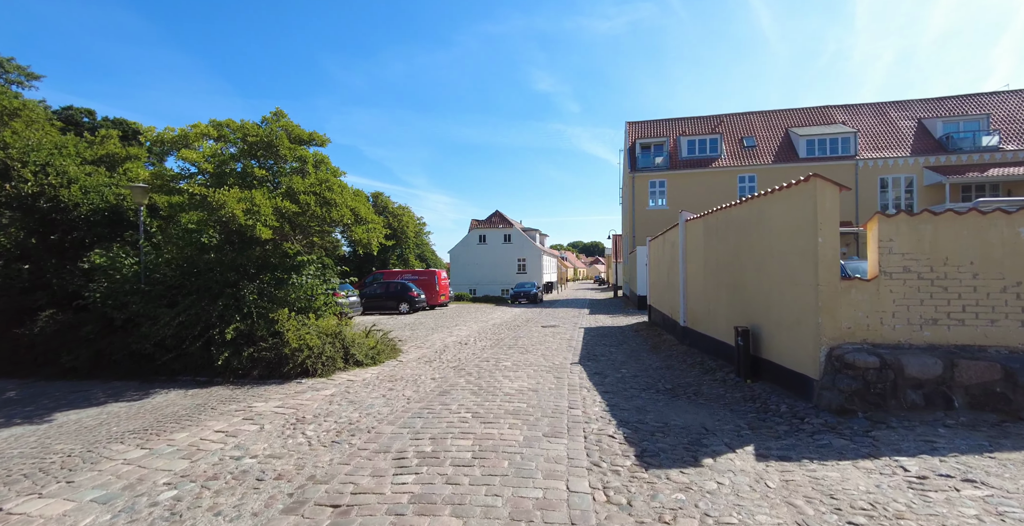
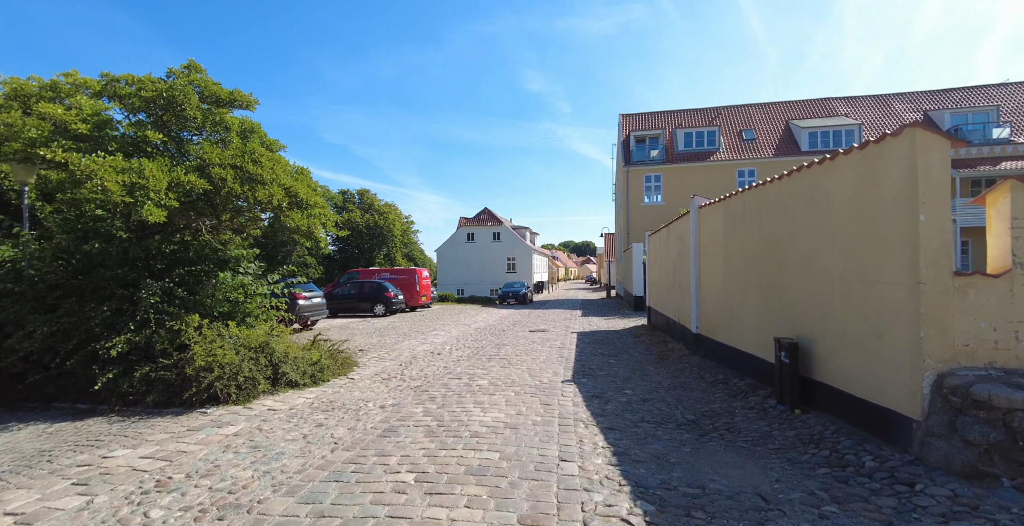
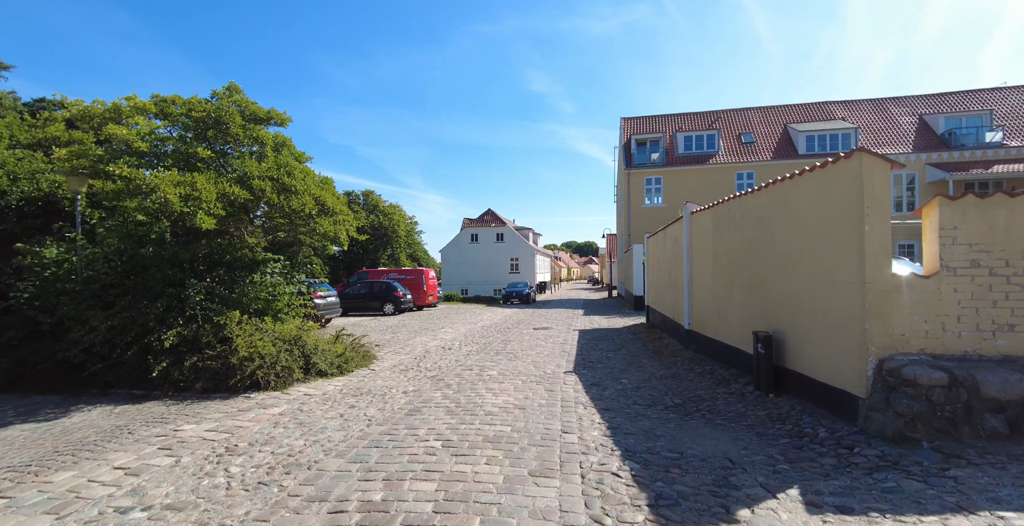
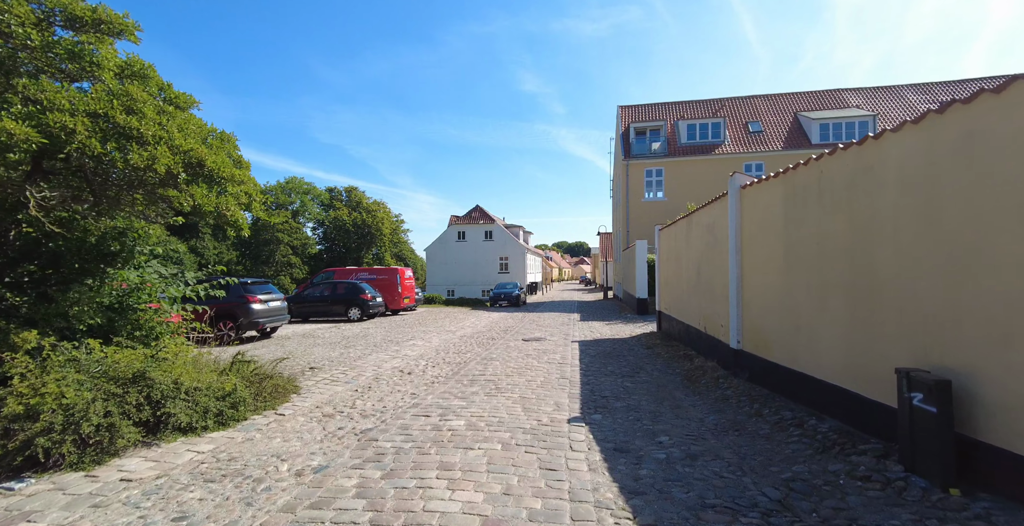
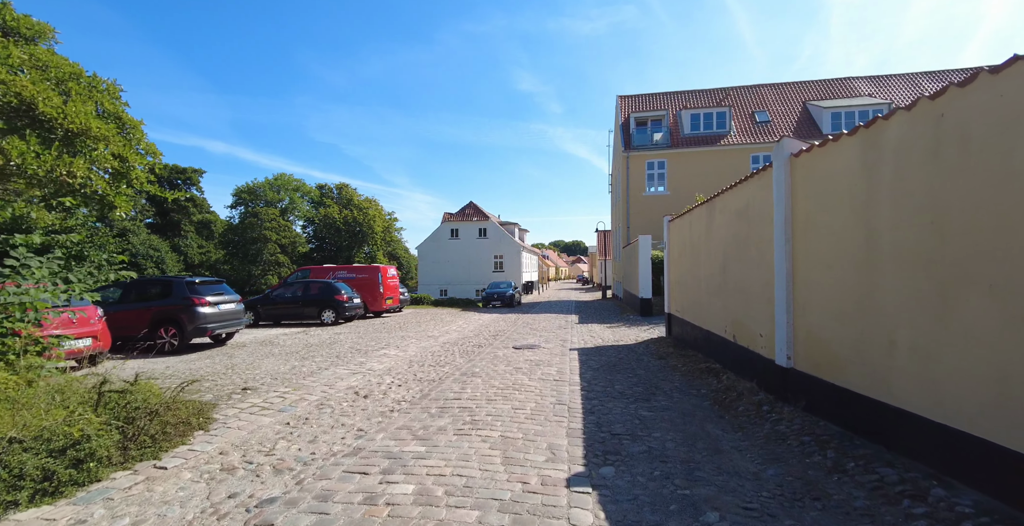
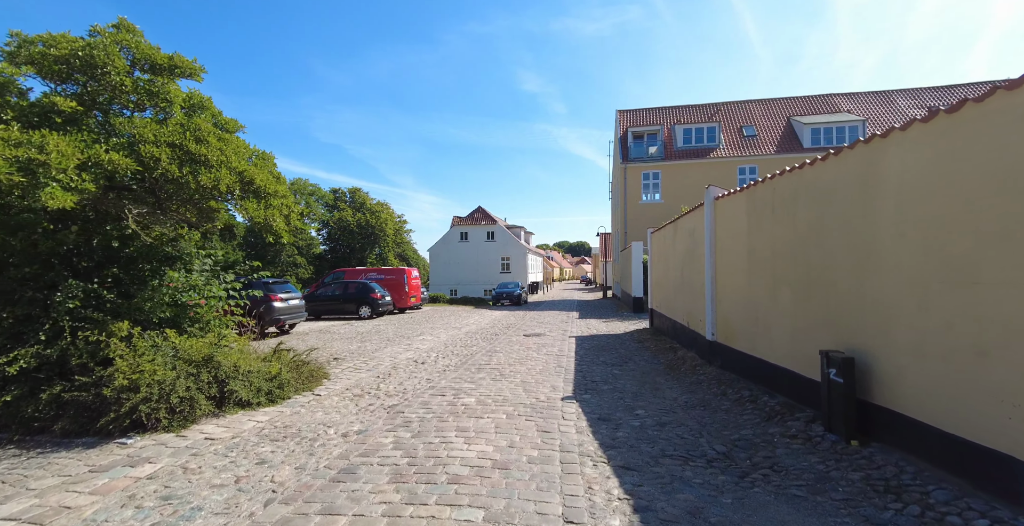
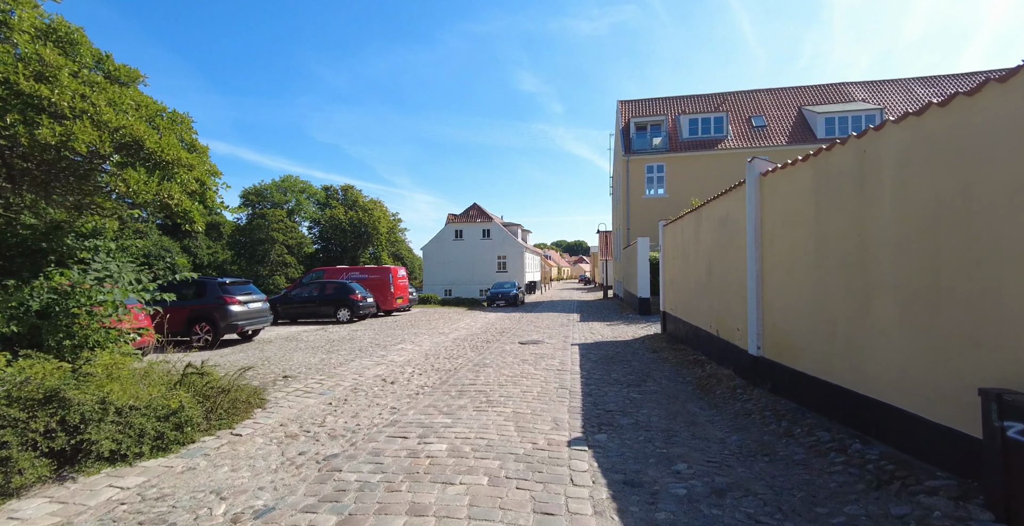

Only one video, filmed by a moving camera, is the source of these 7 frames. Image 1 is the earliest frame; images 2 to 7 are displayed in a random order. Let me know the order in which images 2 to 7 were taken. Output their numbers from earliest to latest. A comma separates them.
3, 2, 6, 4, 7, 5
